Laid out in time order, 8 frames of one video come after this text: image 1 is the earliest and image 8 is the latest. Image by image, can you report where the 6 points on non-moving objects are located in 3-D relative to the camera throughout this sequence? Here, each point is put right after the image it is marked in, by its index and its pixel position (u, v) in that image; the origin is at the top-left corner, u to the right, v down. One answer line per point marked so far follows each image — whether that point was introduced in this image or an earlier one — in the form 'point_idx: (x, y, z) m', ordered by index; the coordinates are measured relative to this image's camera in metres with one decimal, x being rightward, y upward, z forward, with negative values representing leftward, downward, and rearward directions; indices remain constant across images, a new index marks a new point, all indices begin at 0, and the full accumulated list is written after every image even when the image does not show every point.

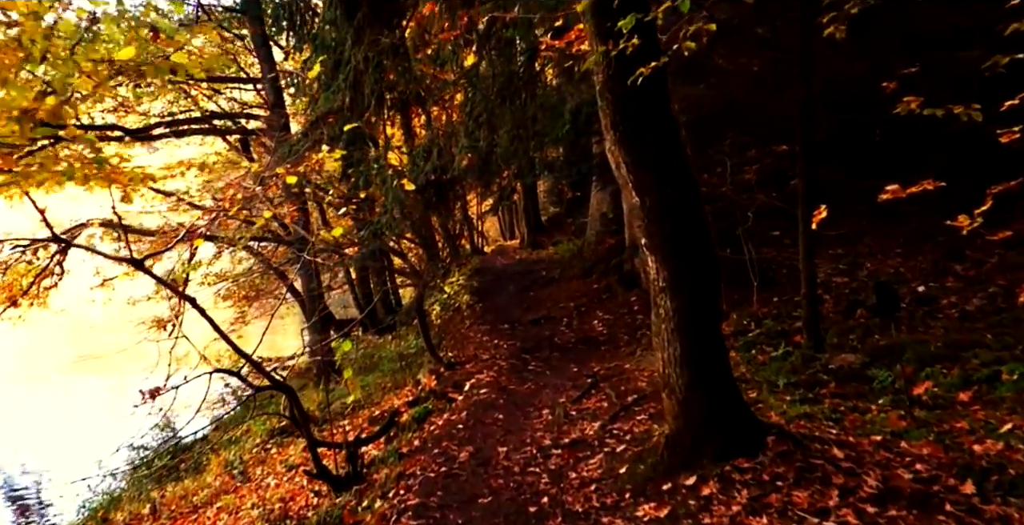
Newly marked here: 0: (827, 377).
0: (+3.2, -1.2, +6.7) m
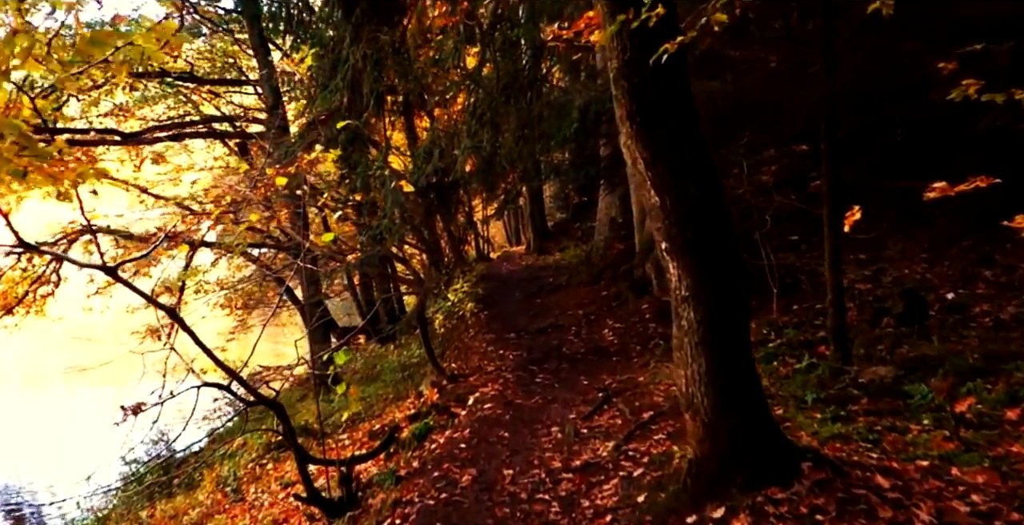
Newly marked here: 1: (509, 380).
0: (+3.3, -1.2, +6.2) m
1: (0.0, -1.5, +8.3) m
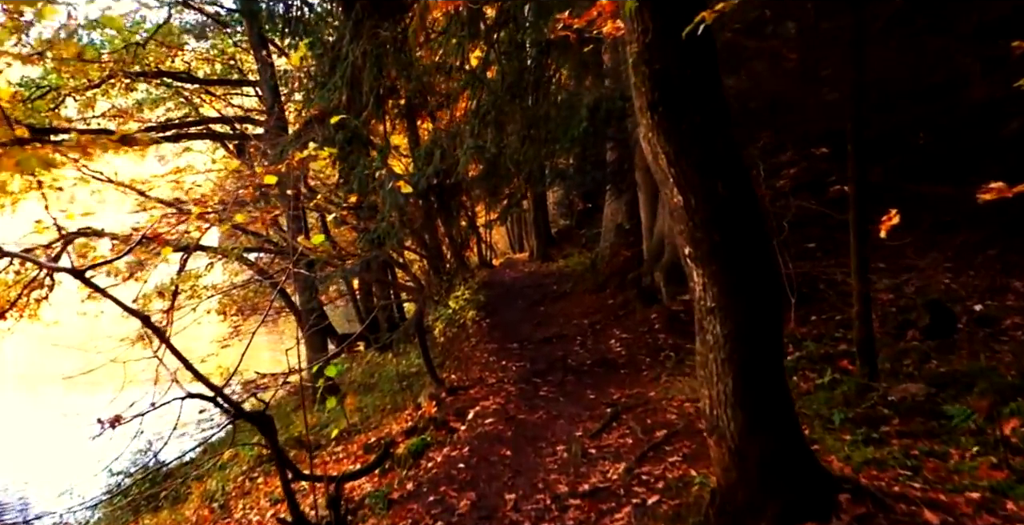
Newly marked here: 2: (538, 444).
0: (+3.3, -1.3, +5.7) m
1: (0.0, -1.6, +7.9) m
2: (+0.2, -1.8, +6.4) m
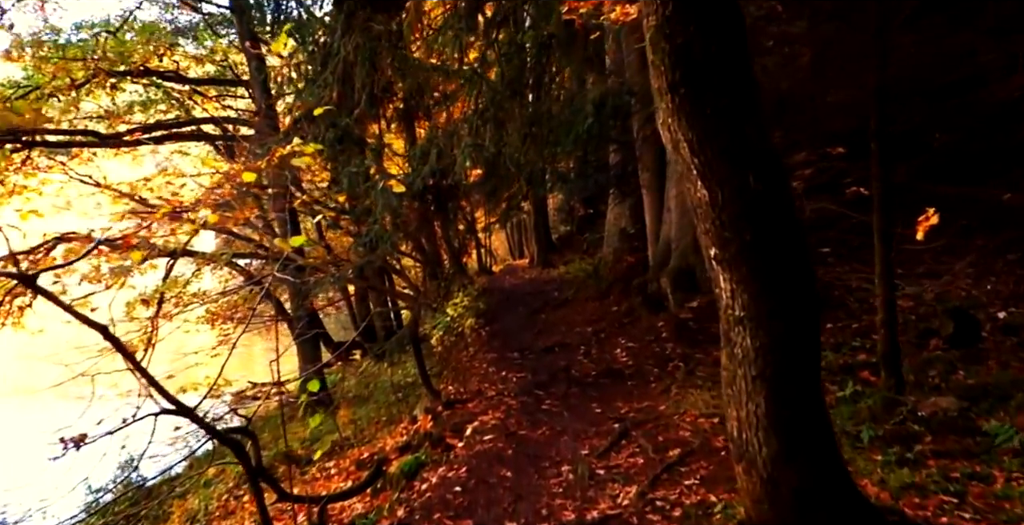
0: (+3.3, -1.3, +5.3) m
1: (0.0, -1.6, +7.4) m
2: (+0.3, -1.8, +5.9) m
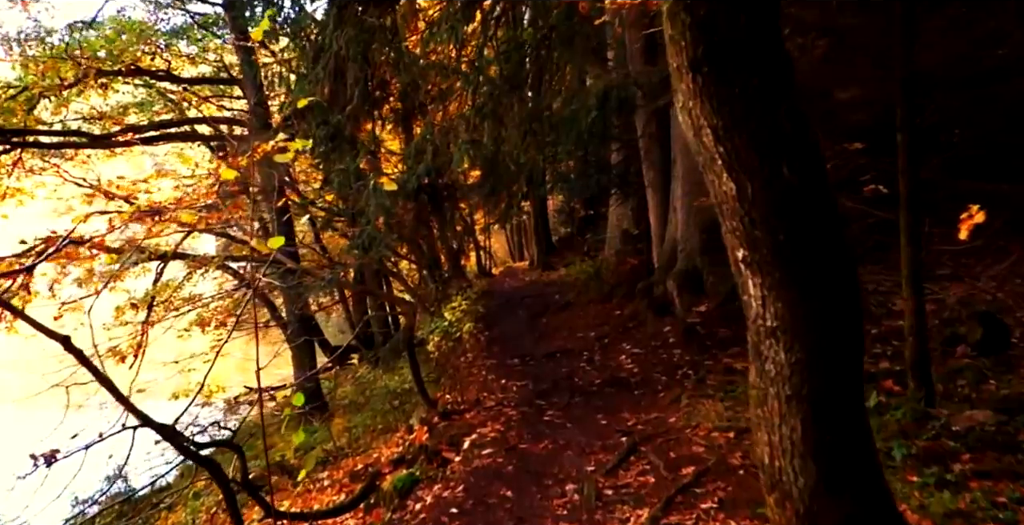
0: (+3.3, -1.3, +4.9) m
1: (0.0, -1.7, +7.0) m
2: (+0.3, -1.8, +5.5) m
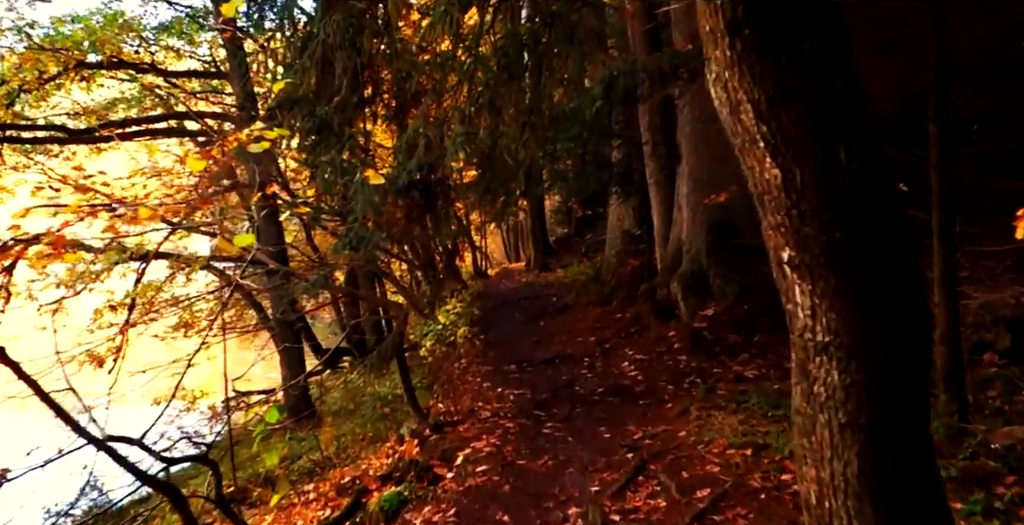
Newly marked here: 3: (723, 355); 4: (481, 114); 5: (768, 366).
0: (+3.3, -1.4, +4.4) m
1: (0.0, -1.7, +6.6) m
2: (+0.2, -1.8, +5.0) m
3: (+2.5, -1.1, +7.9) m
4: (-0.4, +1.7, +7.6) m
5: (+2.9, -1.2, +7.3) m
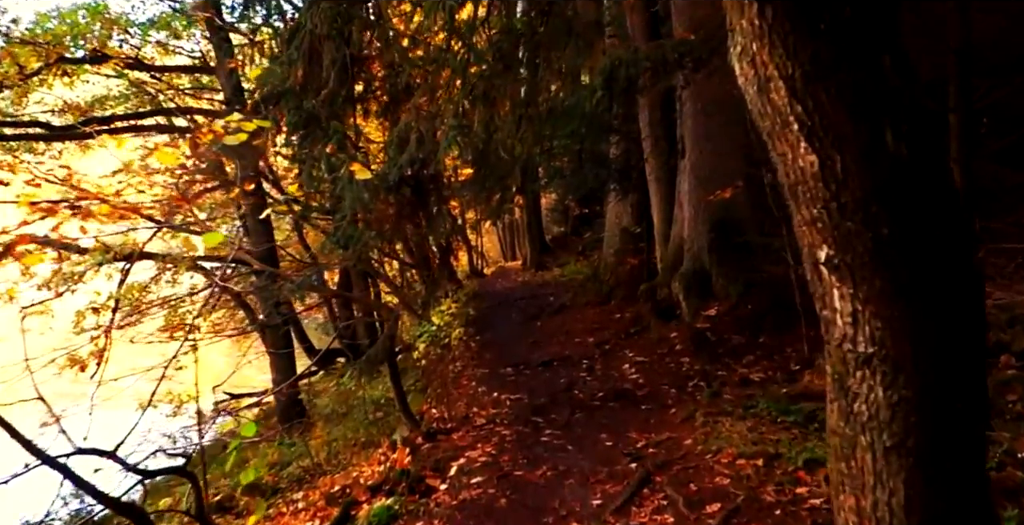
0: (+3.3, -1.3, +4.2) m
1: (-0.1, -1.7, +6.3) m
2: (+0.2, -1.8, +4.7) m
3: (+2.5, -1.1, +7.6) m
4: (-0.4, +1.7, +7.3) m
5: (+2.8, -1.1, +7.0) m
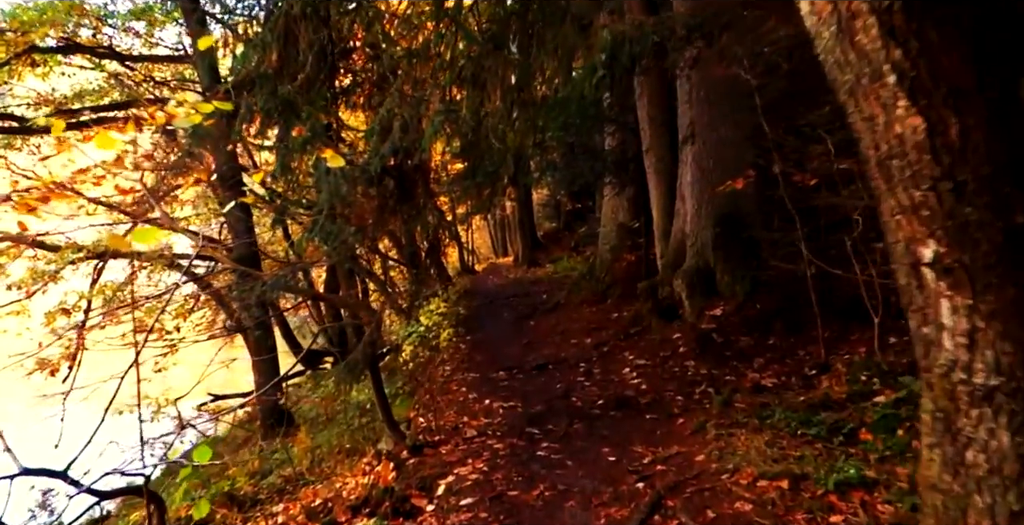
0: (+3.2, -1.3, +3.7) m
1: (-0.1, -1.6, +5.7) m
2: (+0.2, -1.8, +4.2) m
3: (+2.4, -1.0, +7.1) m
4: (-0.5, +1.7, +6.7) m
5: (+2.7, -1.1, +6.5) m
